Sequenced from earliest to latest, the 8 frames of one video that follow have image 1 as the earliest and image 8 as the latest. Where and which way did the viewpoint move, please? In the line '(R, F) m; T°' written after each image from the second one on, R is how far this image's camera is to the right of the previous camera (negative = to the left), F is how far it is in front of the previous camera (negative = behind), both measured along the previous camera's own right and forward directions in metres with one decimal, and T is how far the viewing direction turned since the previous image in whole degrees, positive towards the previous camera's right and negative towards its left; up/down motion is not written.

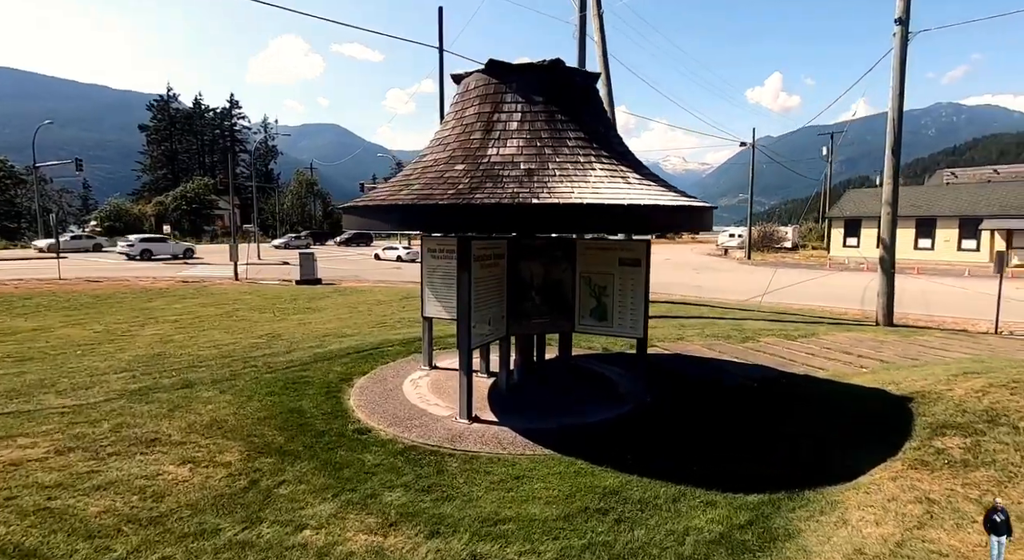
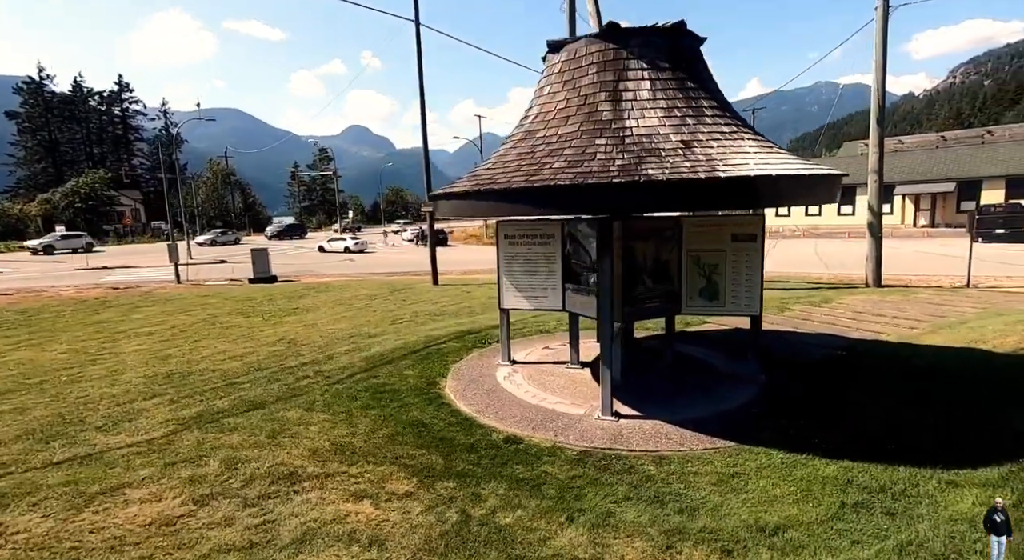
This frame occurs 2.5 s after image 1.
(-2.0, +0.7) m; +8°
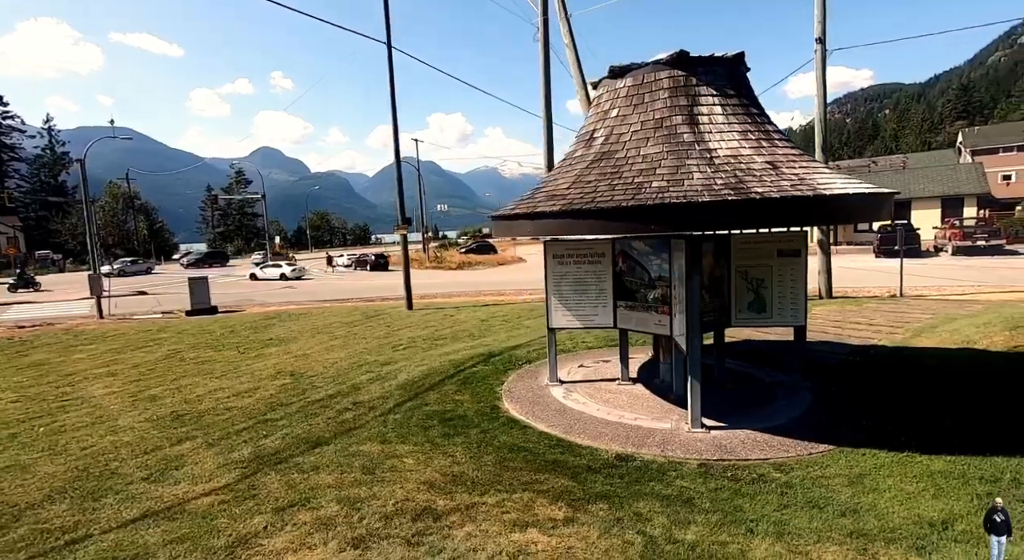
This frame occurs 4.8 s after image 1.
(-1.6, +0.2) m; +9°
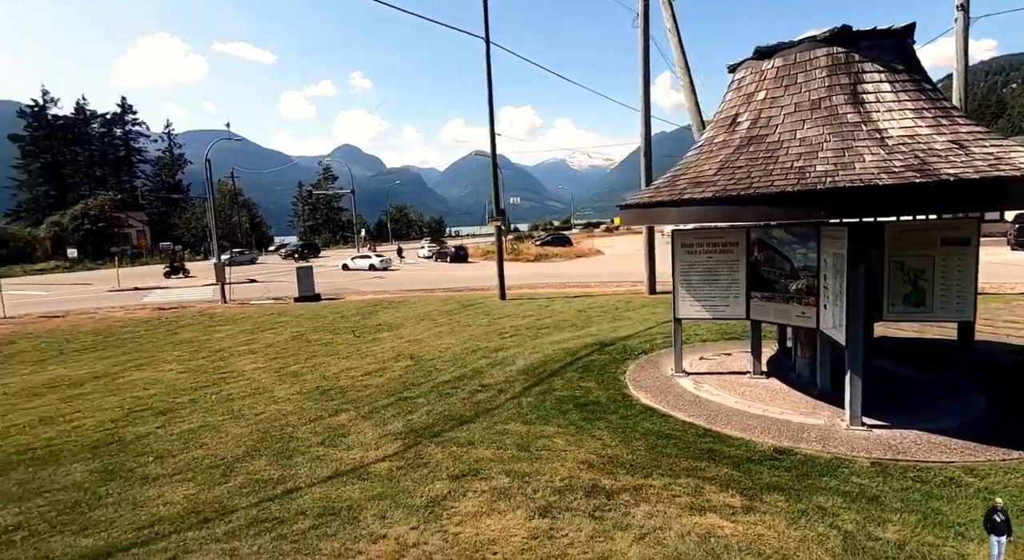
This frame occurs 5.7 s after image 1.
(-0.7, -0.3) m; -6°
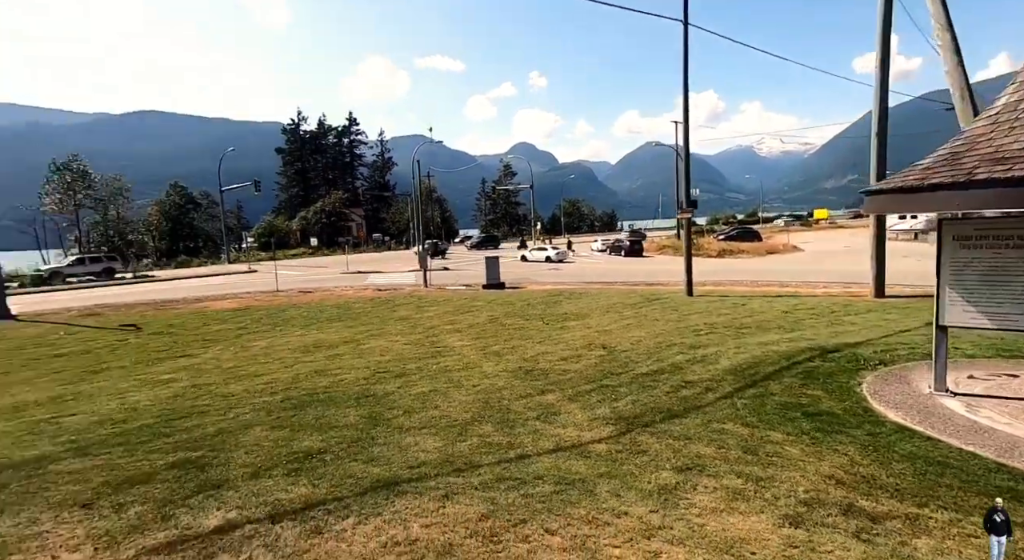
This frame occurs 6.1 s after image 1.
(-0.4, -0.2) m; -16°
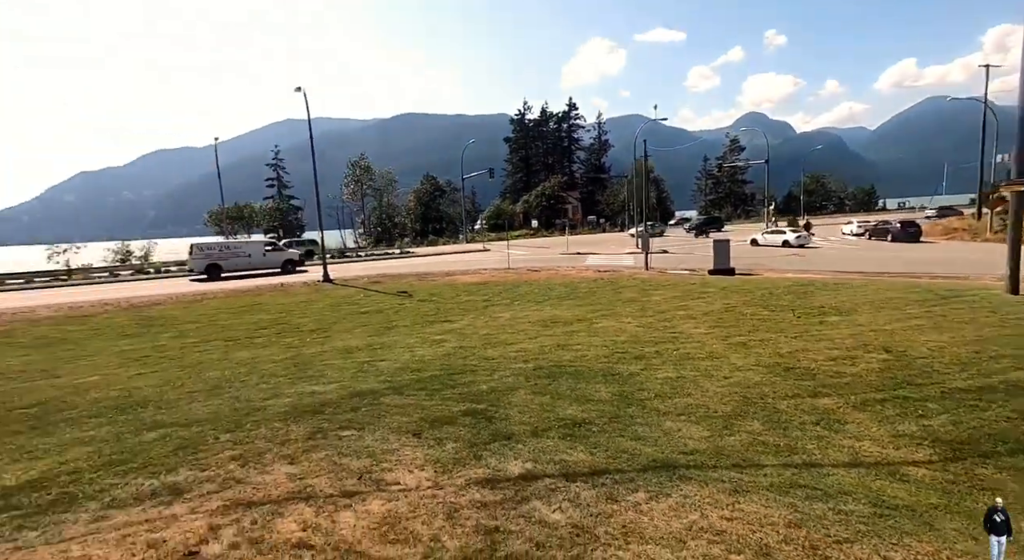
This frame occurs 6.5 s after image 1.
(-0.4, +0.4) m; -19°
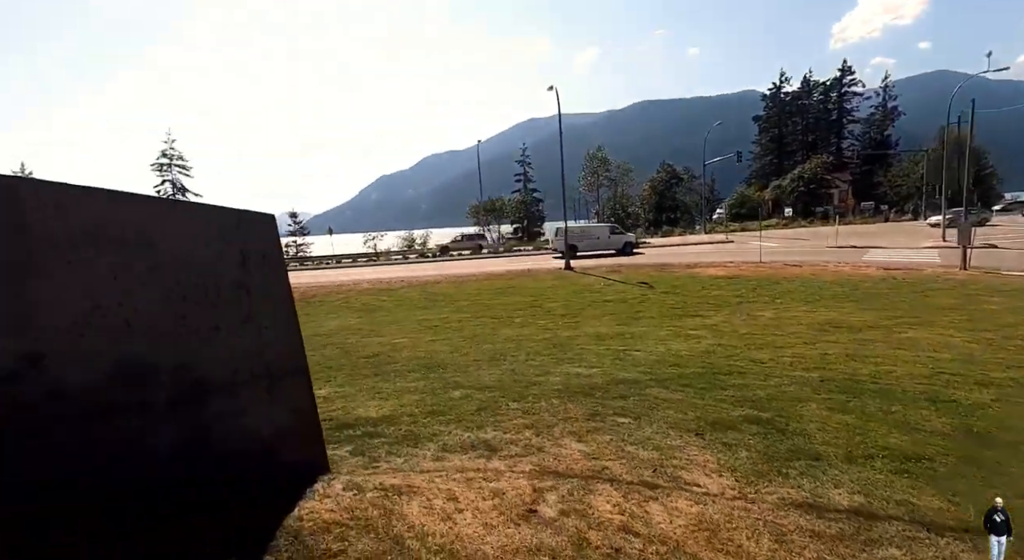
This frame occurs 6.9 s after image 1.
(-0.9, +0.1) m; -21°
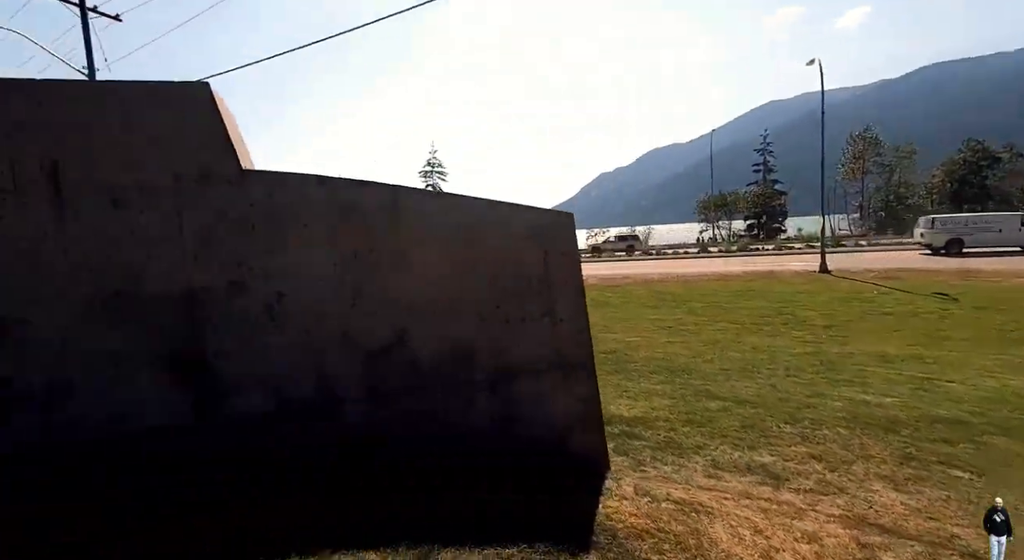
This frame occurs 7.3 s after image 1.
(-1.5, +0.7) m; -20°
